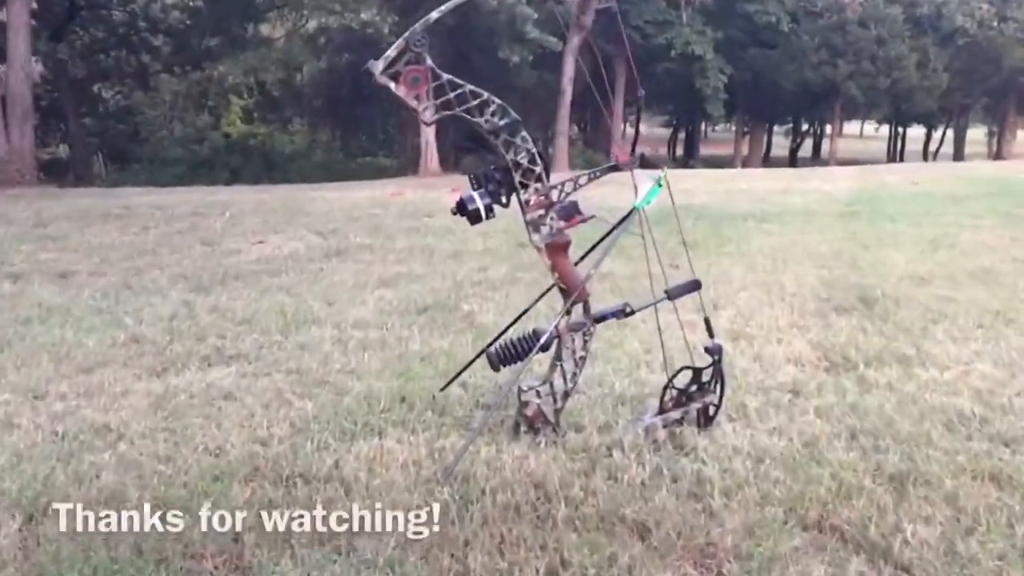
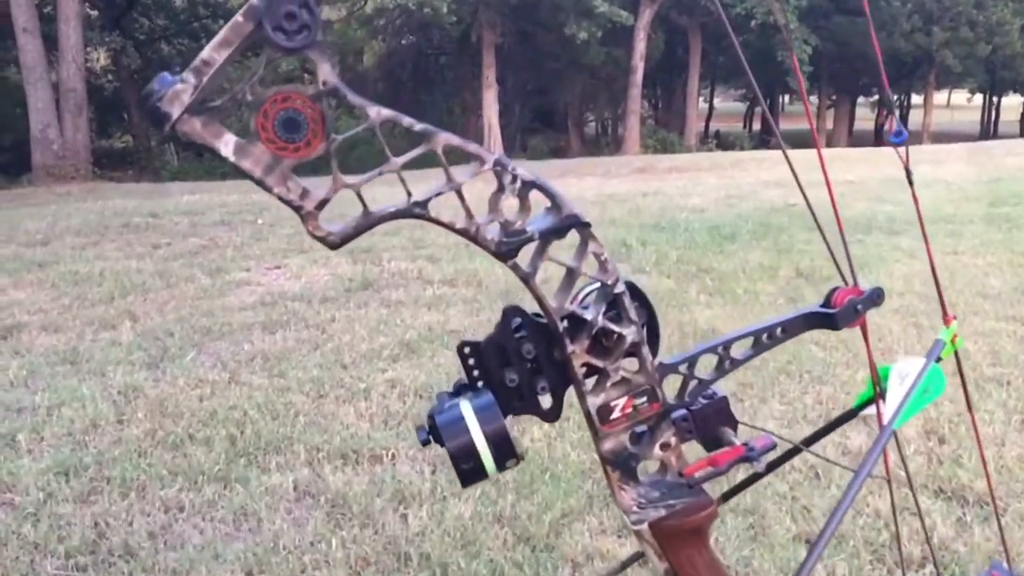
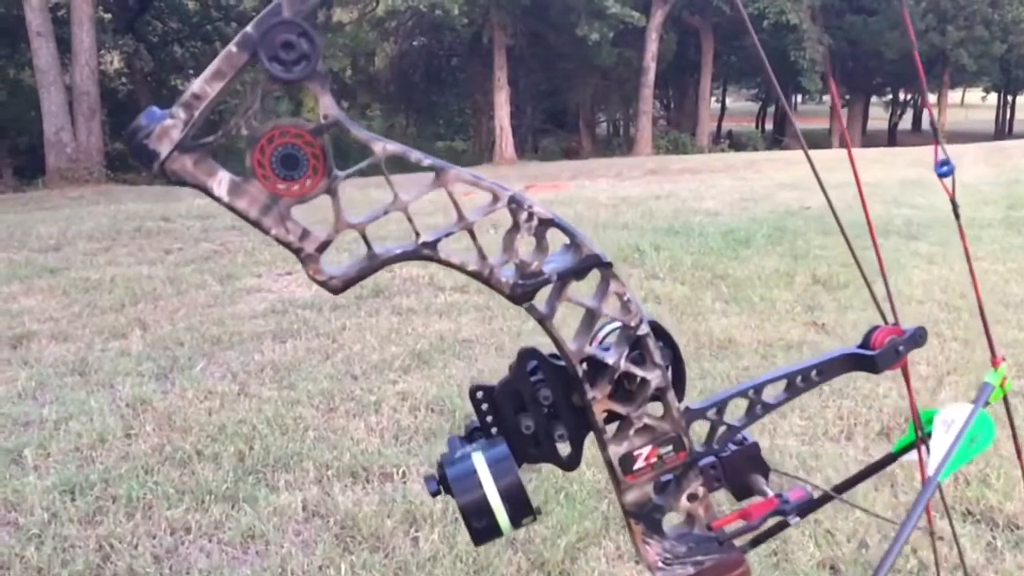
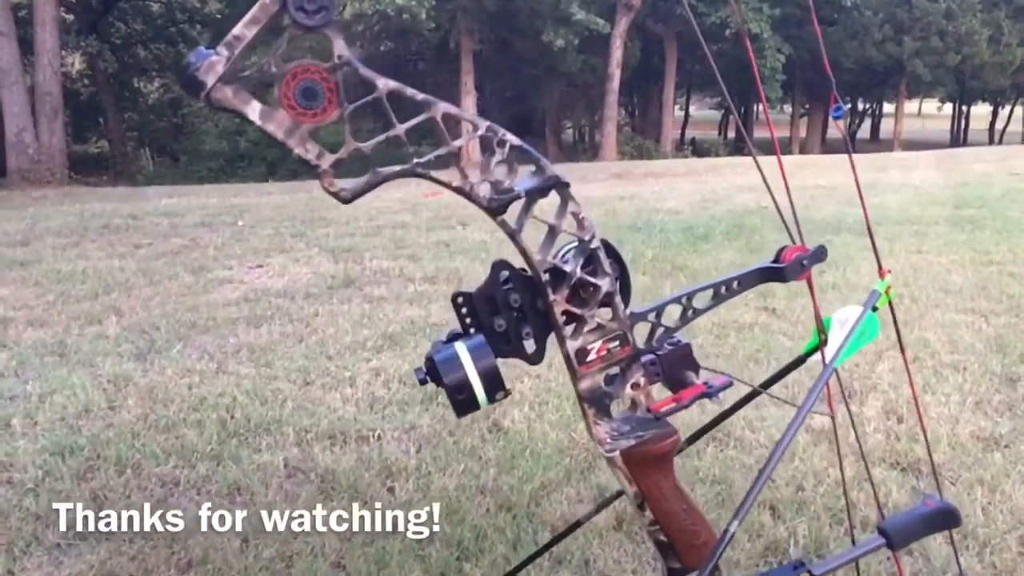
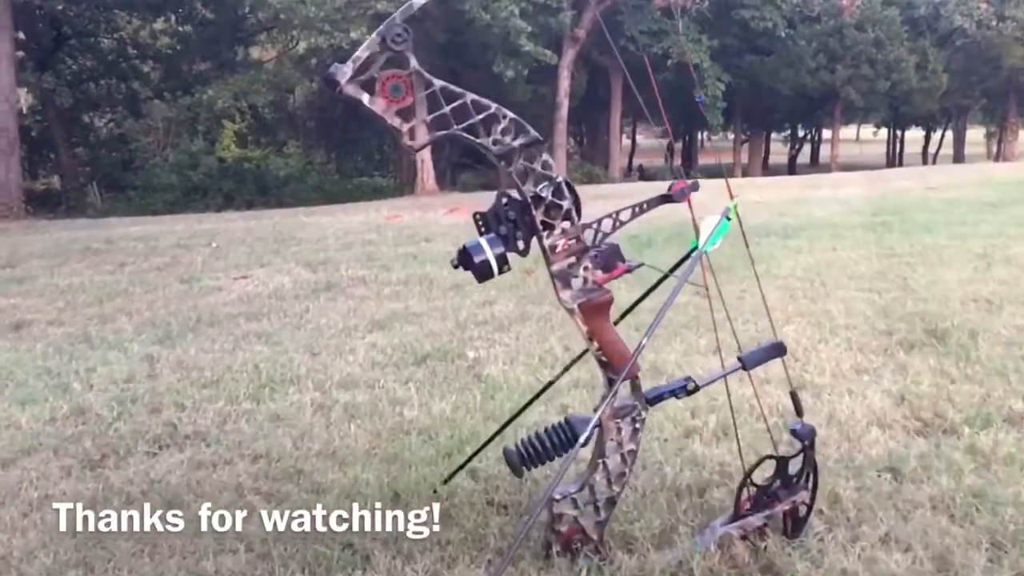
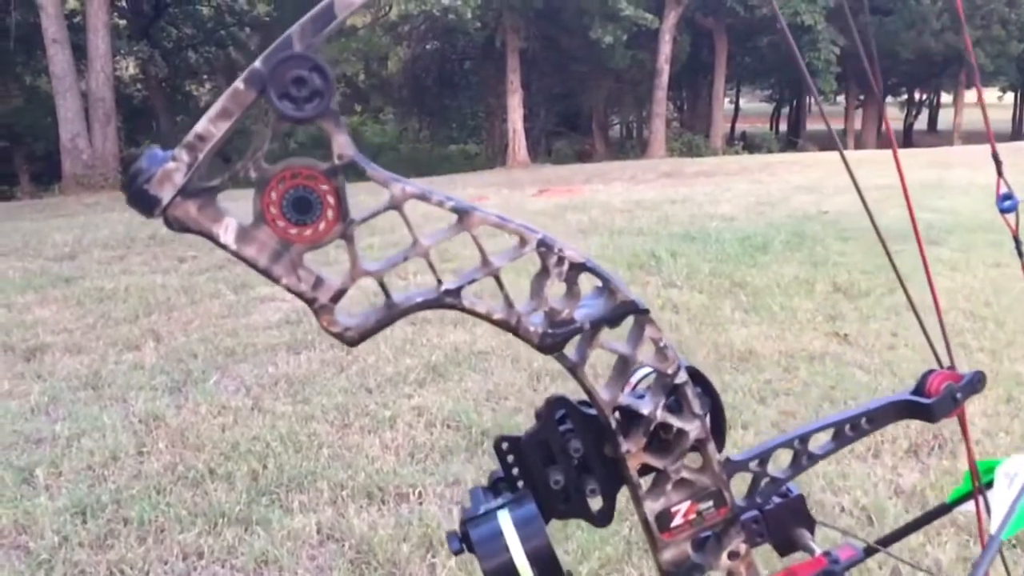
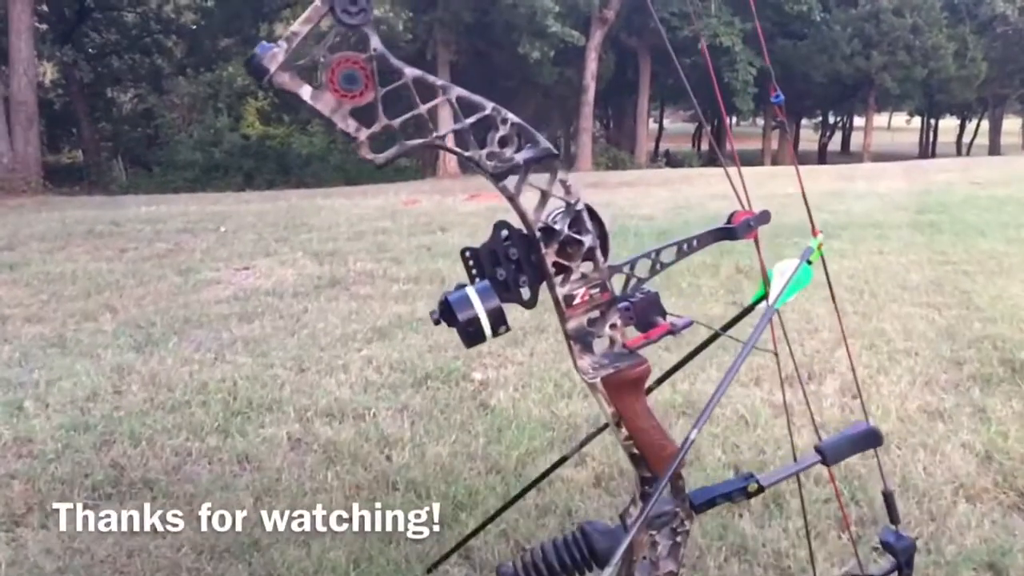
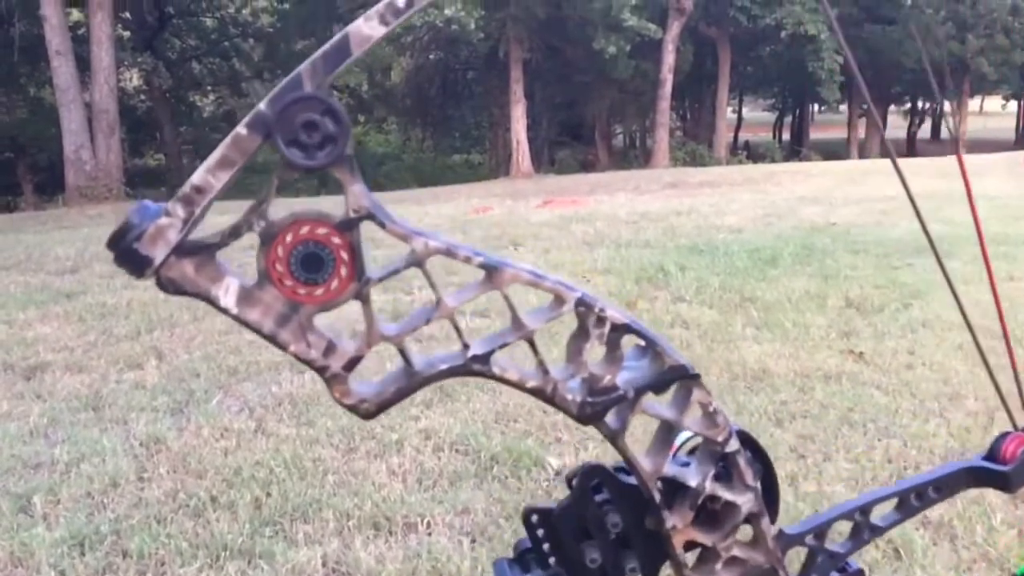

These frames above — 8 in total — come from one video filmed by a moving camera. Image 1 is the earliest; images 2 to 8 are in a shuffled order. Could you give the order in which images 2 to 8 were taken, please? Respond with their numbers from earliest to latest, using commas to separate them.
5, 7, 4, 2, 3, 6, 8
